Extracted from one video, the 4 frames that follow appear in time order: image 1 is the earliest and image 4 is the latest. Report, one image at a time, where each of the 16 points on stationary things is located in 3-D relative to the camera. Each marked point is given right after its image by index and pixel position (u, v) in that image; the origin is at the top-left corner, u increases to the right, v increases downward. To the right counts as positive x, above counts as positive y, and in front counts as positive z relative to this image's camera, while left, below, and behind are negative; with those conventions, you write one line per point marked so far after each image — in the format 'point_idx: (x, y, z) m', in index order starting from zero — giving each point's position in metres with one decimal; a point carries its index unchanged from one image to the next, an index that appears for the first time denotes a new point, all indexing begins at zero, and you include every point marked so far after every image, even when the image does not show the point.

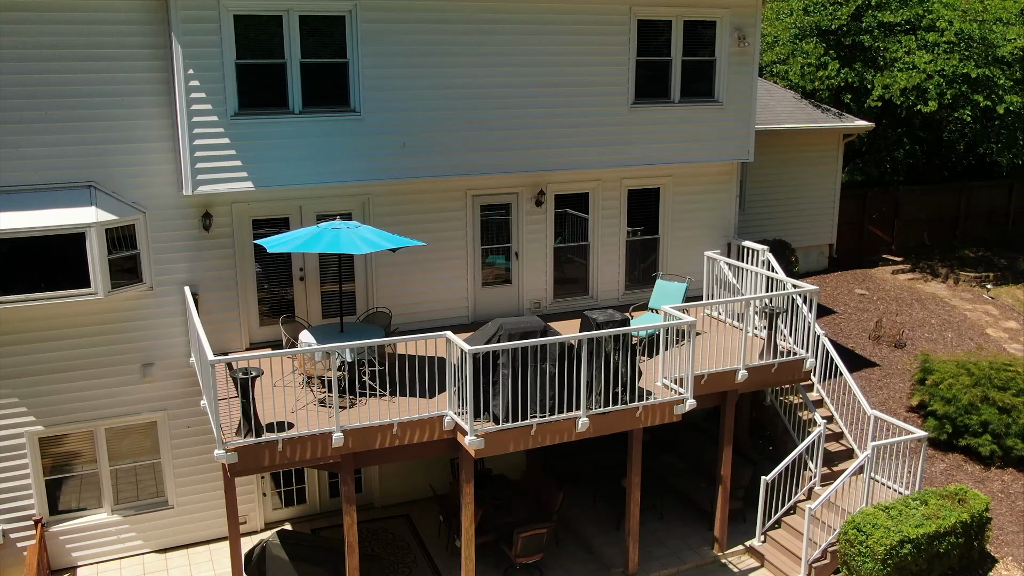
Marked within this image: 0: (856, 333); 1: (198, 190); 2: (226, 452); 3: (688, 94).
0: (+6.0, -0.8, +16.0) m
1: (-3.4, +1.1, +10.0) m
2: (-2.5, -1.5, +8.1) m
3: (+2.4, +2.6, +12.4) m
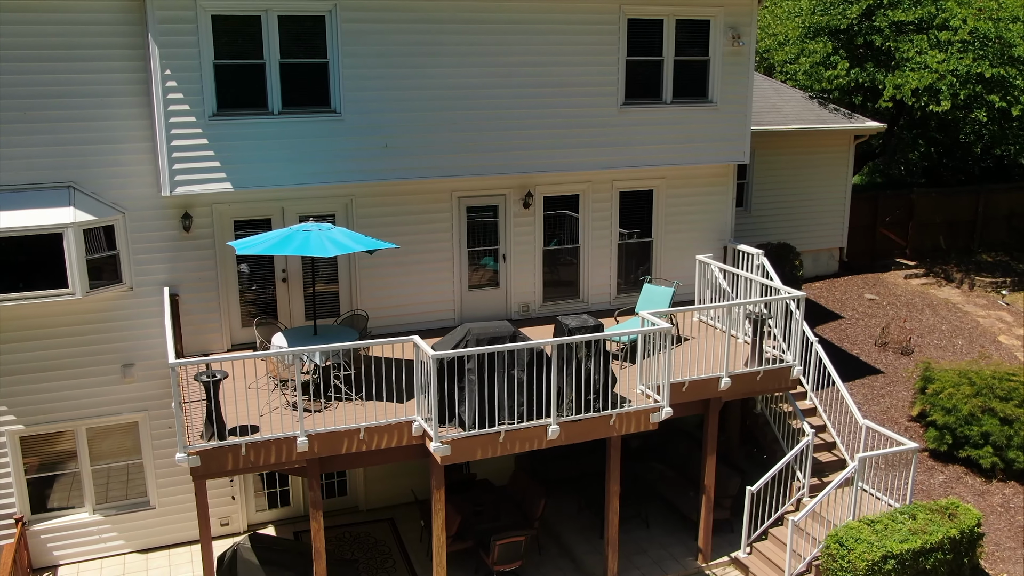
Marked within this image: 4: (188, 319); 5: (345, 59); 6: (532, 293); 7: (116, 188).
0: (+6.0, -0.9, +15.7) m
1: (-3.7, +1.1, +10.0) m
2: (-2.9, -1.5, +8.1) m
3: (+2.2, +2.6, +12.2) m
4: (-3.8, -0.4, +10.7) m
5: (-1.9, +2.6, +10.4) m
6: (+0.3, -0.1, +12.3) m
7: (-4.4, +1.1, +10.1) m
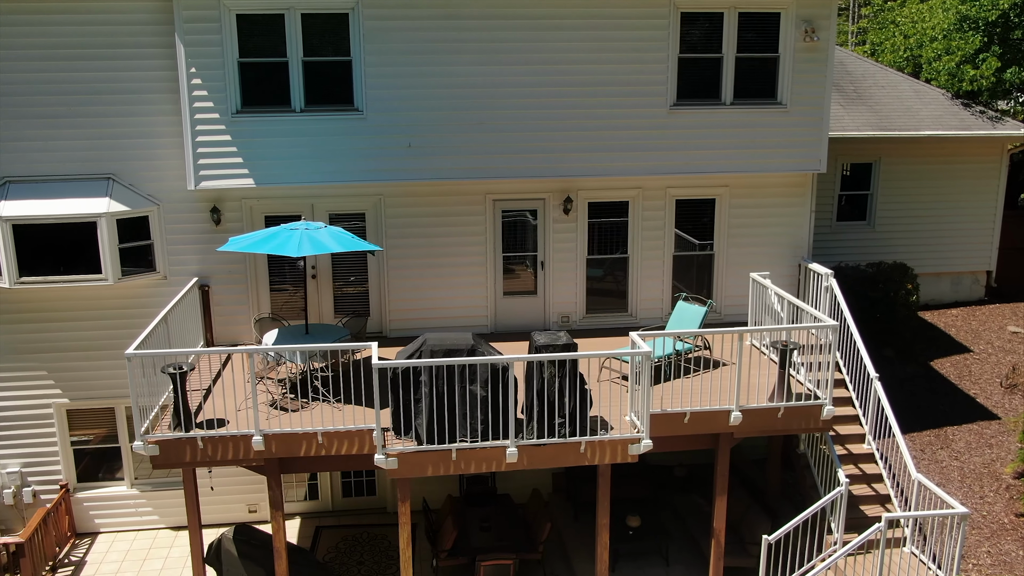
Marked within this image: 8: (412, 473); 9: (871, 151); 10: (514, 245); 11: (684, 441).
0: (+7.1, -1.3, +13.6) m
1: (-3.5, +1.2, +10.3) m
2: (-3.3, -1.4, +8.3) m
3: (+2.8, +2.3, +11.1) m
4: (-3.5, -0.3, +11.0) m
5: (-1.6, +2.6, +10.3) m
6: (+0.8, -0.2, +11.7) m
7: (-4.2, +1.2, +10.6) m
8: (-0.9, -1.6, +8.1) m
9: (+6.0, +2.3, +15.2) m
10: (0.0, +0.5, +11.4) m
11: (+1.7, -1.5, +9.2) m
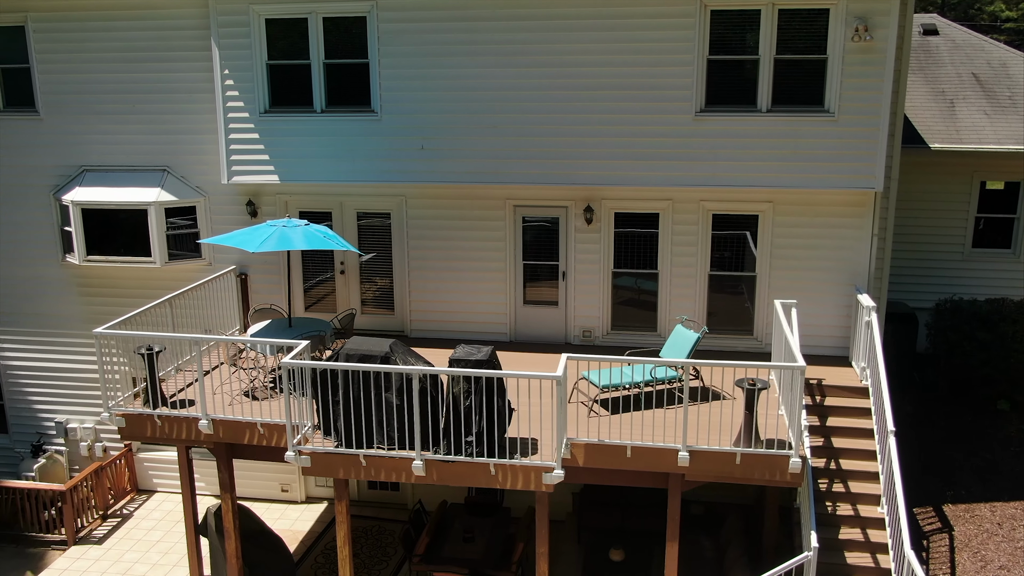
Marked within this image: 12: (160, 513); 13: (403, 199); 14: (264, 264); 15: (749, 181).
0: (+7.5, -2.0, +11.2) m
1: (-3.4, +1.3, +11.0) m
2: (-3.9, -1.3, +9.0) m
3: (+3.0, +2.0, +9.9) m
4: (-3.3, -0.1, +11.7) m
5: (-1.4, +2.6, +10.4) m
6: (+1.0, -0.4, +11.1) m
7: (-3.9, +1.4, +11.4) m
8: (-1.7, -1.7, +8.2) m
9: (+7.2, +1.7, +13.0) m
10: (+0.3, +0.4, +11.1) m
11: (+1.1, -1.7, +8.4) m
12: (-4.7, -3.0, +12.1) m
13: (-1.3, +1.1, +11.1) m
14: (-3.1, +0.3, +11.6) m
15: (+2.6, +1.2, +10.0) m
